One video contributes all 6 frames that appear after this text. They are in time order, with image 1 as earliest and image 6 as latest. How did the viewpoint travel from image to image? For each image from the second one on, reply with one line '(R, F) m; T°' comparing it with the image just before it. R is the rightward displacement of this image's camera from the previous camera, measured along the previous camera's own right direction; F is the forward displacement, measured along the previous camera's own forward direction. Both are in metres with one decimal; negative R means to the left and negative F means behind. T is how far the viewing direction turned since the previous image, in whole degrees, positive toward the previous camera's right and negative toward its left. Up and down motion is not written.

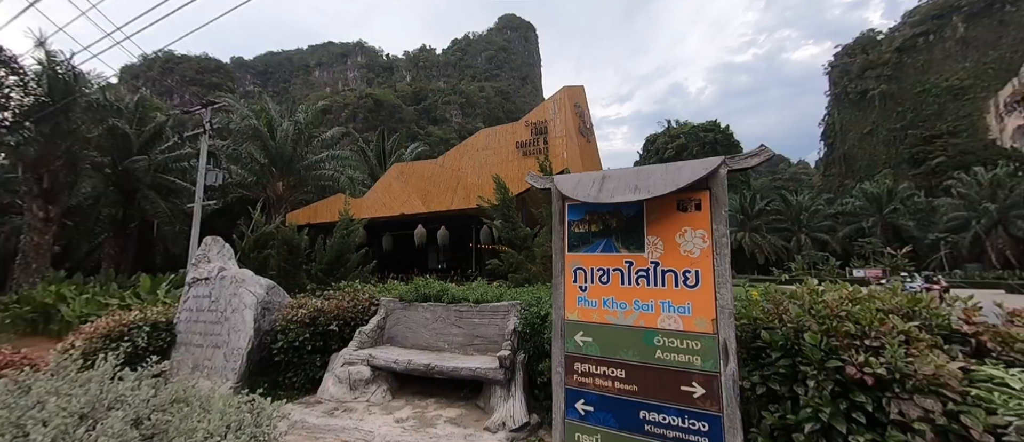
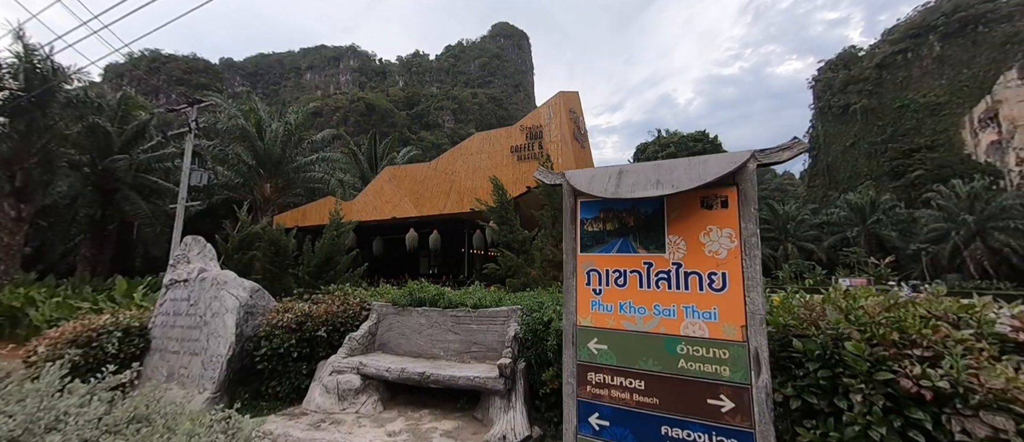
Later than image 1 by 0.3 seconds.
(-0.2, +0.3) m; +1°
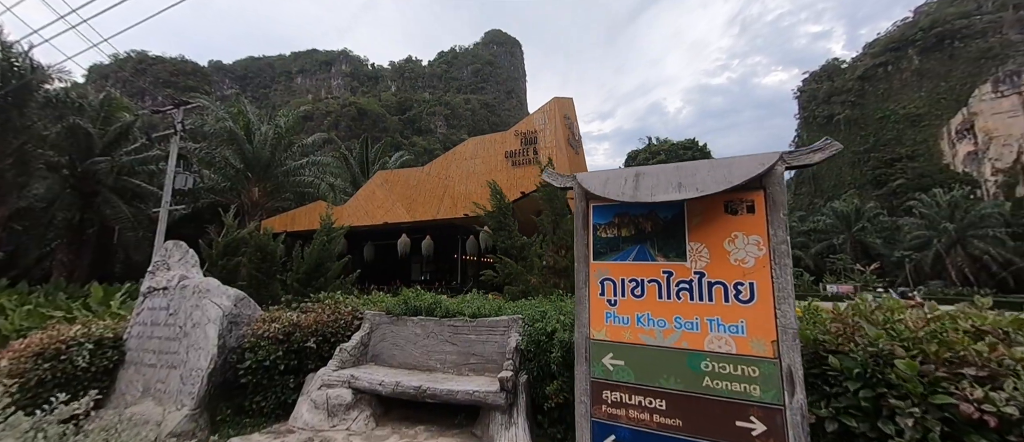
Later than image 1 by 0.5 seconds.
(-0.1, +0.2) m; +1°
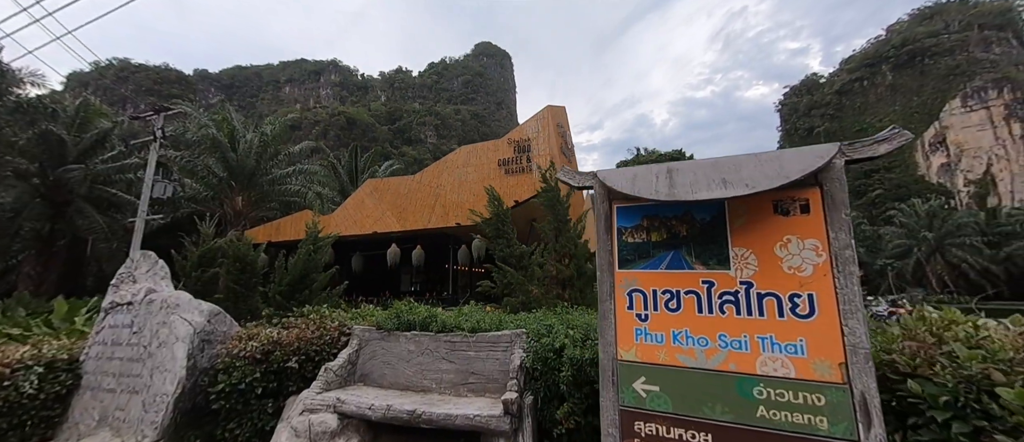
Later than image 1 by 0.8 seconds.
(-0.2, +0.4) m; +2°
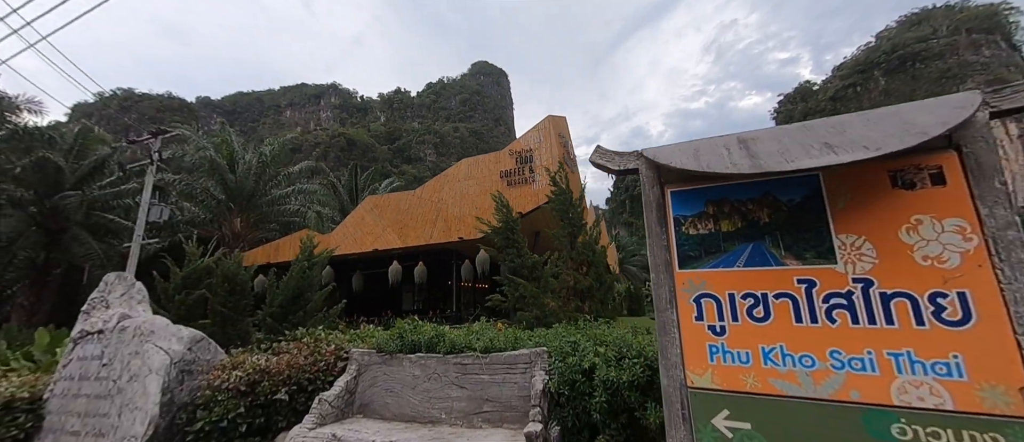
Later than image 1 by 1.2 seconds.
(-0.2, +0.6) m; 0°
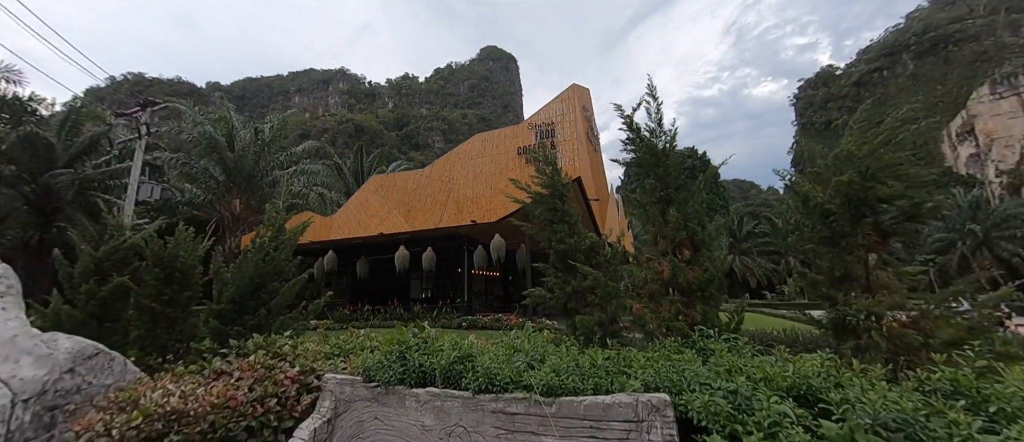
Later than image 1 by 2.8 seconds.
(-0.5, +2.1) m; -1°
